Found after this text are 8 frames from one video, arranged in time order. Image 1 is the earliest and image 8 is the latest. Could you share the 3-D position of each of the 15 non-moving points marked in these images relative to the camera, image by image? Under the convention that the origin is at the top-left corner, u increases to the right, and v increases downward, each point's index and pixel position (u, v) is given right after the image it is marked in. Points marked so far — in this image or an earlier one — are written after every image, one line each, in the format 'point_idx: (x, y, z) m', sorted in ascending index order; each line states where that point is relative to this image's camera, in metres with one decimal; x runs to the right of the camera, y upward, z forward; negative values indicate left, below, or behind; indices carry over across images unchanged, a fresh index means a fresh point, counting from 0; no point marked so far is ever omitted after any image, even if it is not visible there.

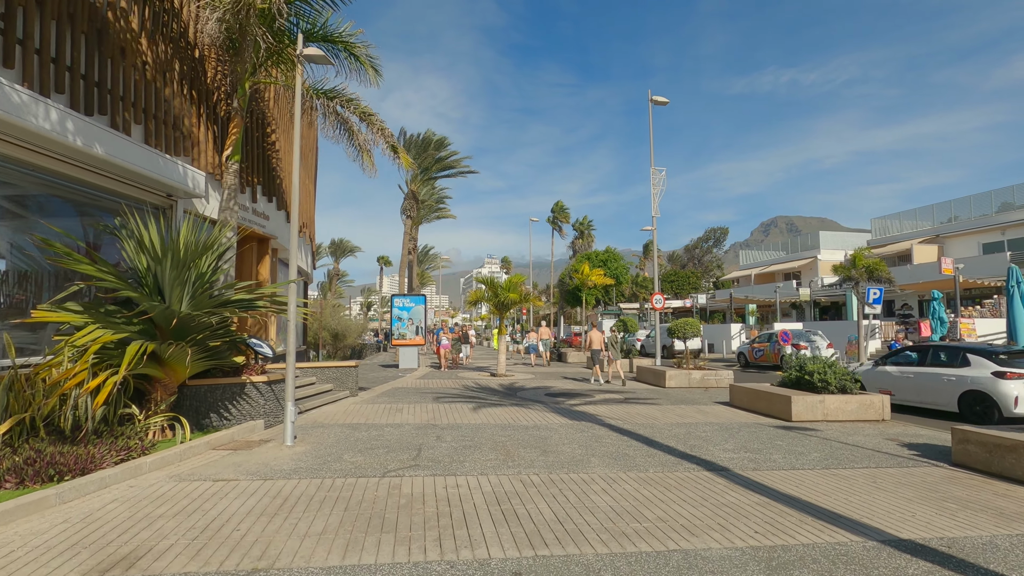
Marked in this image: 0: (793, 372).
0: (+6.5, -2.0, +12.3) m
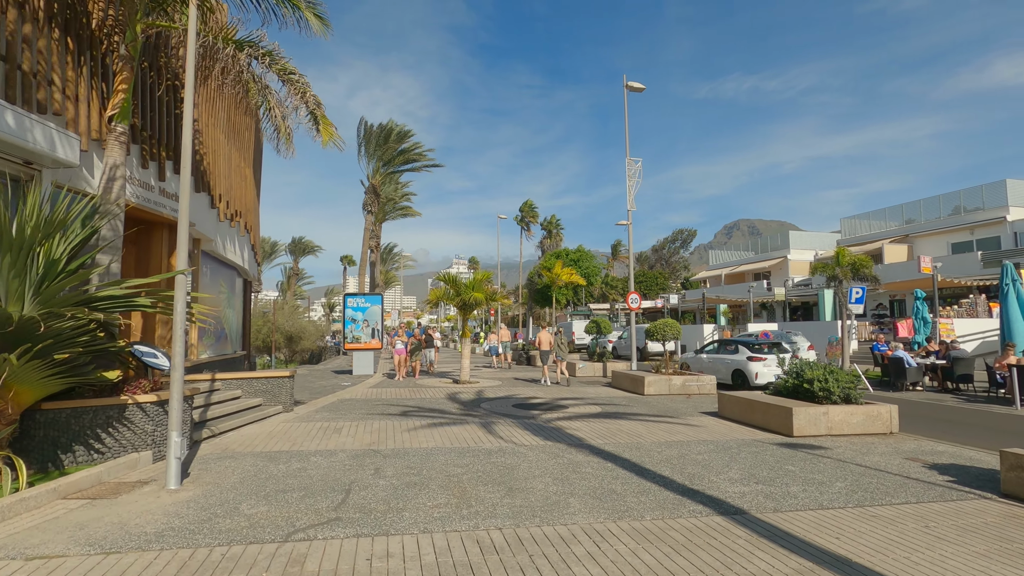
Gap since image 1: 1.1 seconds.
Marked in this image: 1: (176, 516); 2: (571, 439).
0: (+5.8, -1.9, +11.0) m
1: (-3.2, -2.2, +5.1) m
2: (+1.0, -2.6, +9.1) m
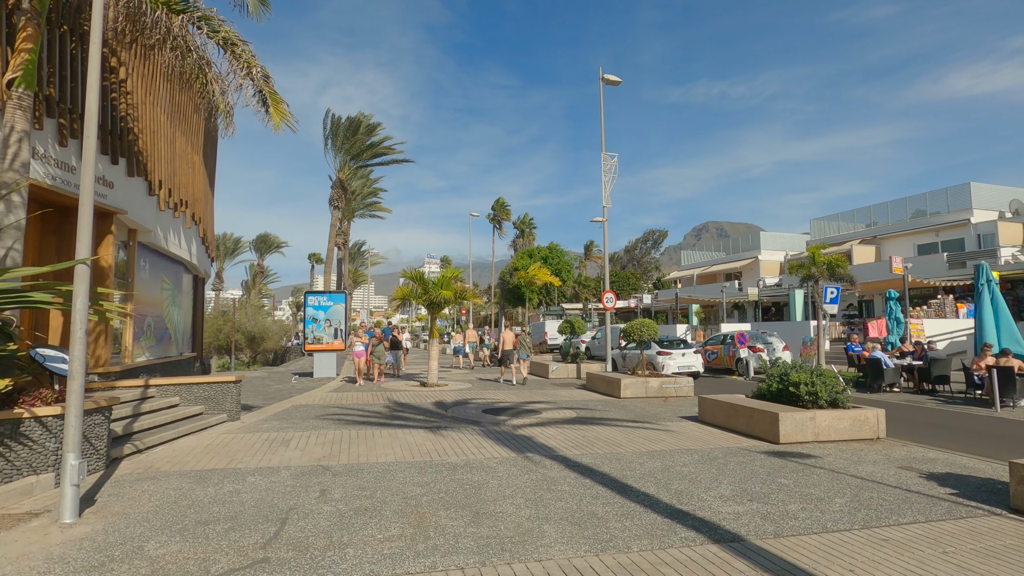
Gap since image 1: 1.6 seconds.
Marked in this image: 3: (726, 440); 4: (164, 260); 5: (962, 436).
0: (+5.2, -1.9, +10.5) m
1: (-3.5, -2.1, +4.1) m
2: (+0.5, -2.5, +8.3) m
3: (+3.7, -2.6, +9.3) m
4: (-8.5, +0.7, +13.1) m
5: (+8.4, -2.8, +9.9) m
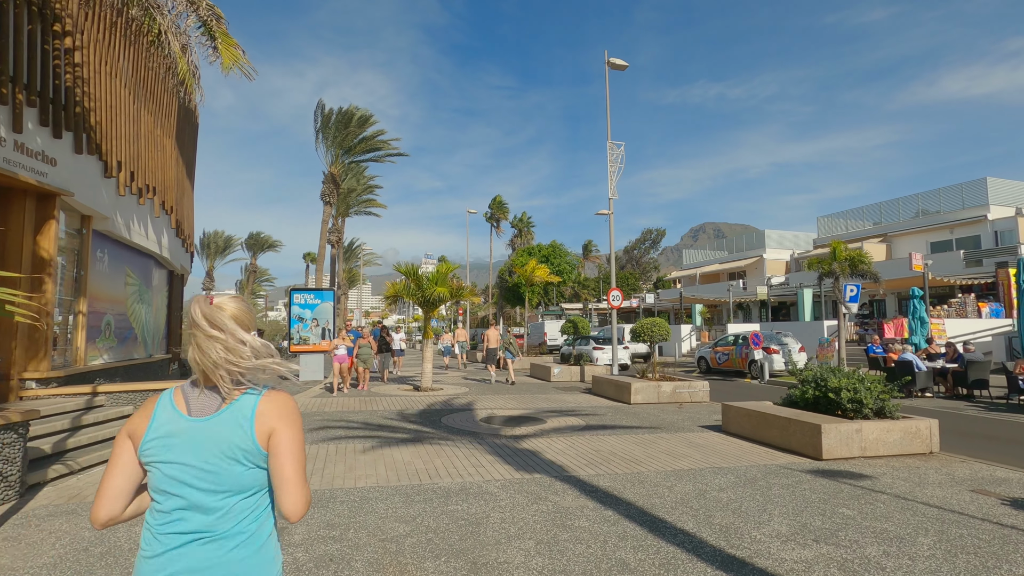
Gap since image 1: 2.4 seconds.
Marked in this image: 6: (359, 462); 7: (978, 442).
0: (+5.2, -1.8, +9.3) m
1: (-3.4, -2.0, +2.9) m
2: (+0.6, -2.4, +7.1) m
3: (+3.8, -2.5, +8.1) m
4: (-8.5, +0.8, +11.8) m
5: (+8.4, -2.7, +8.8) m
6: (-2.1, -2.4, +7.2) m
7: (+8.2, -2.7, +9.4) m
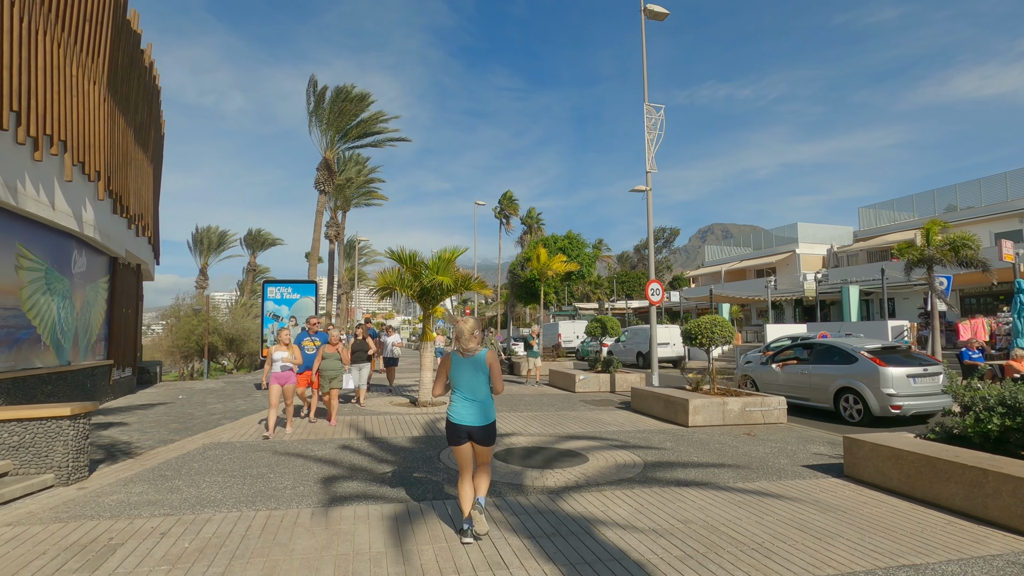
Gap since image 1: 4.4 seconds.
0: (+5.6, -1.5, +6.1) m
1: (-3.2, -1.7, -0.1) m
2: (+0.9, -2.2, +4.0) m
3: (+4.1, -2.3, +4.9) m
4: (-8.1, +1.0, +8.9) m
5: (+8.8, -2.4, +5.6) m
6: (-1.7, -2.1, +4.2) m
7: (+8.6, -2.5, +6.2) m
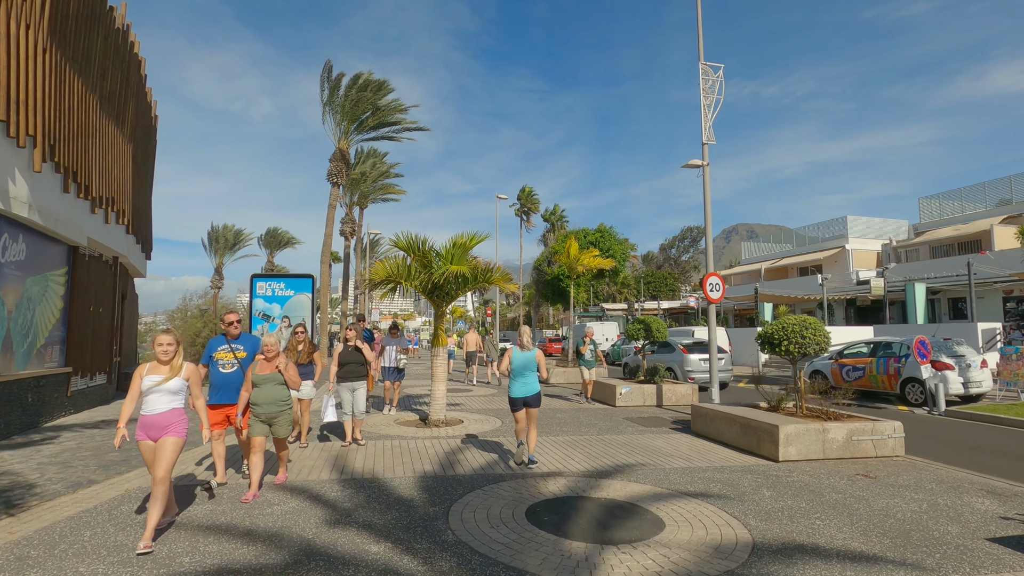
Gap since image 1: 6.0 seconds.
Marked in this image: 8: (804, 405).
0: (+5.9, -1.4, +3.5) m
1: (-3.1, -1.6, -2.4) m
2: (+1.2, -2.0, +1.6) m
3: (+4.4, -2.1, +2.4) m
4: (-7.7, +1.2, +6.8) m
5: (+9.1, -2.3, +2.8) m
6: (-1.5, -2.0, +1.9) m
7: (+8.9, -2.3, +3.5) m
8: (+5.1, -2.0, +9.3) m
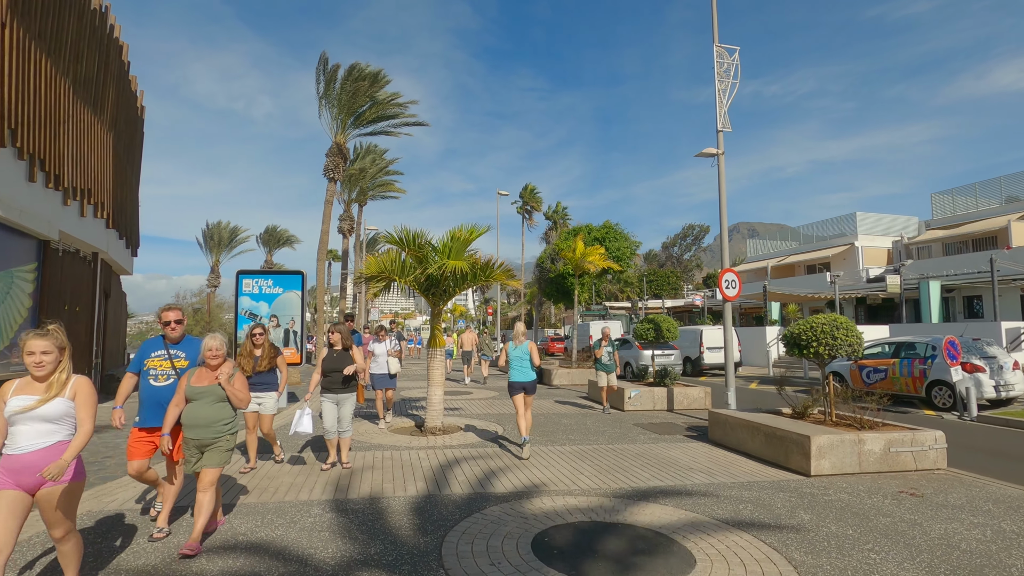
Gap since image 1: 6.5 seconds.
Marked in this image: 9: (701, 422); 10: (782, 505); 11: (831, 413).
0: (+6.0, -1.3, +2.7) m
1: (-3.0, -1.6, -3.1) m
2: (+1.2, -2.0, +0.9) m
3: (+4.4, -2.1, +1.6) m
4: (-7.6, +1.2, +6.1) m
5: (+9.1, -2.2, +2.0) m
6: (-1.4, -1.9, +1.1) m
7: (+9.0, -2.3, +2.7) m
8: (+5.2, -2.0, +8.5) m
9: (+3.9, -2.7, +10.9) m
10: (+3.0, -2.4, +6.0) m
11: (+5.0, -2.0, +8.5) m
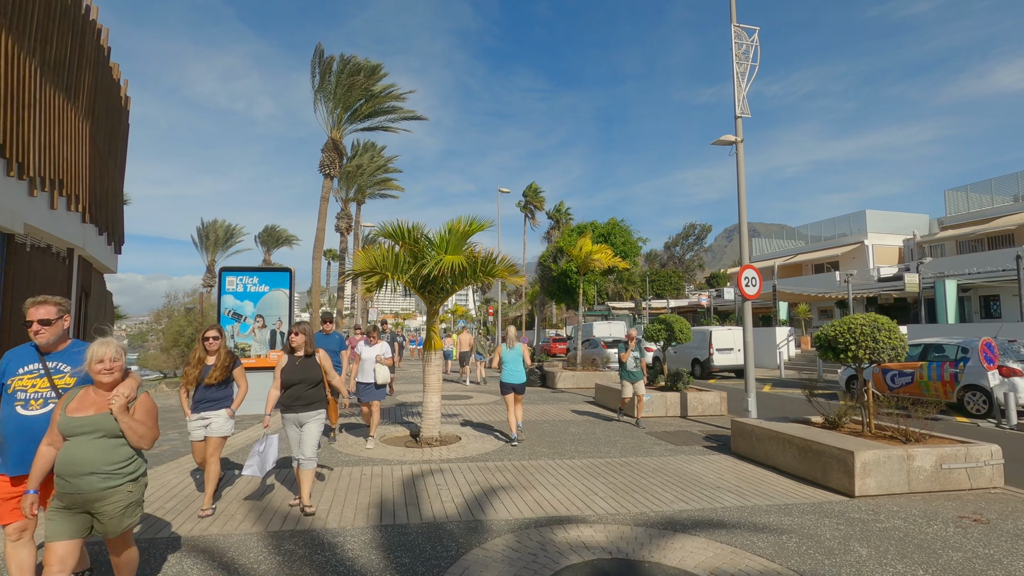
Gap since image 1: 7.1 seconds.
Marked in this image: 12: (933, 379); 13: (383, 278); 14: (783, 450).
0: (+6.0, -1.3, +1.9) m
1: (-3.0, -1.5, -3.9) m
2: (+1.2, -1.9, 0.0) m
3: (+4.5, -2.0, +0.8) m
4: (-7.6, +1.3, +5.3) m
5: (+9.2, -2.2, +1.2) m
6: (-1.4, -1.9, +0.3) m
7: (+9.0, -2.2, +1.8) m
8: (+5.2, -1.9, +7.6) m
9: (+3.9, -2.7, +10.1) m
10: (+3.1, -2.4, +5.2) m
11: (+5.1, -1.9, +7.6) m
12: (+9.9, -2.1, +12.5) m
13: (-2.3, +0.2, +9.3) m
14: (+3.8, -2.3, +7.4) m
